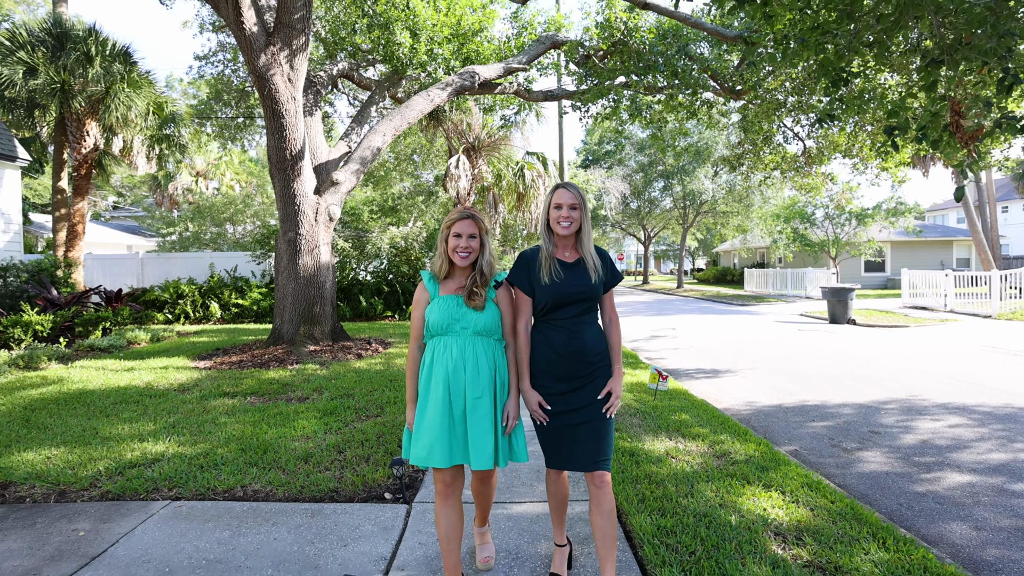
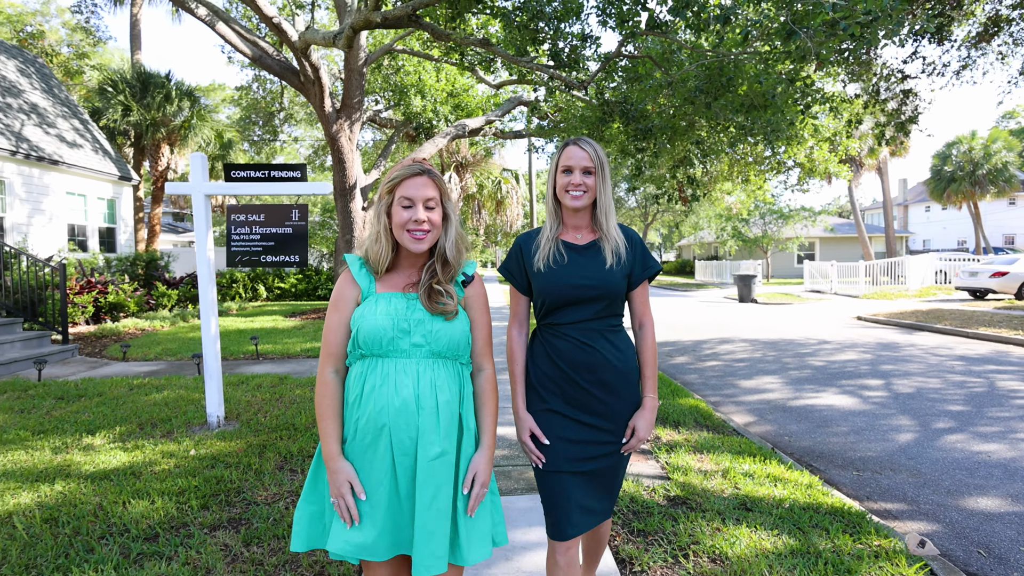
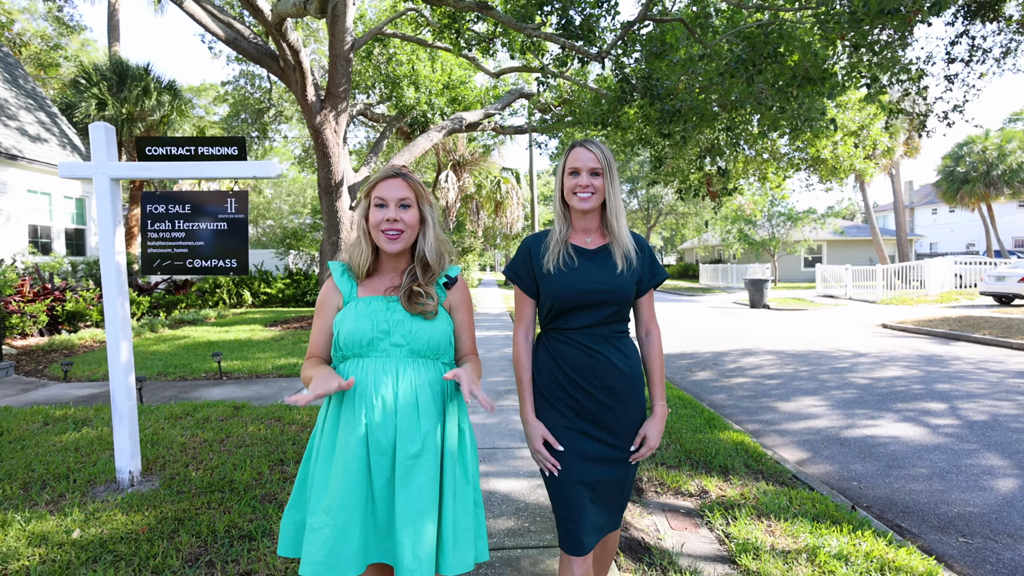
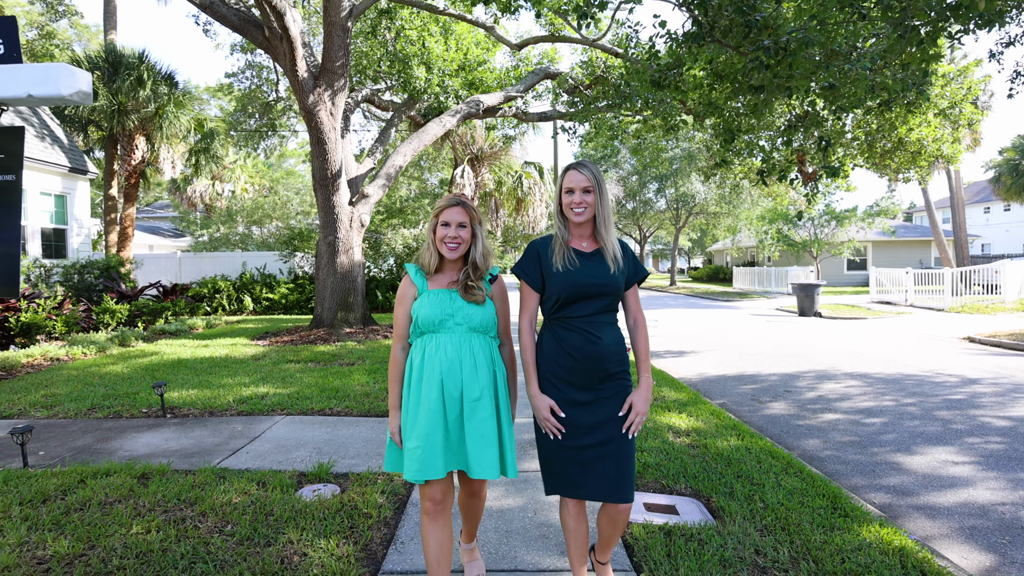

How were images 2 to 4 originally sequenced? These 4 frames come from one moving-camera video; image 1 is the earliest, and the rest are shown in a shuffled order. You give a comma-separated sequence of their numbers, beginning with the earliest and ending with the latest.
4, 3, 2
